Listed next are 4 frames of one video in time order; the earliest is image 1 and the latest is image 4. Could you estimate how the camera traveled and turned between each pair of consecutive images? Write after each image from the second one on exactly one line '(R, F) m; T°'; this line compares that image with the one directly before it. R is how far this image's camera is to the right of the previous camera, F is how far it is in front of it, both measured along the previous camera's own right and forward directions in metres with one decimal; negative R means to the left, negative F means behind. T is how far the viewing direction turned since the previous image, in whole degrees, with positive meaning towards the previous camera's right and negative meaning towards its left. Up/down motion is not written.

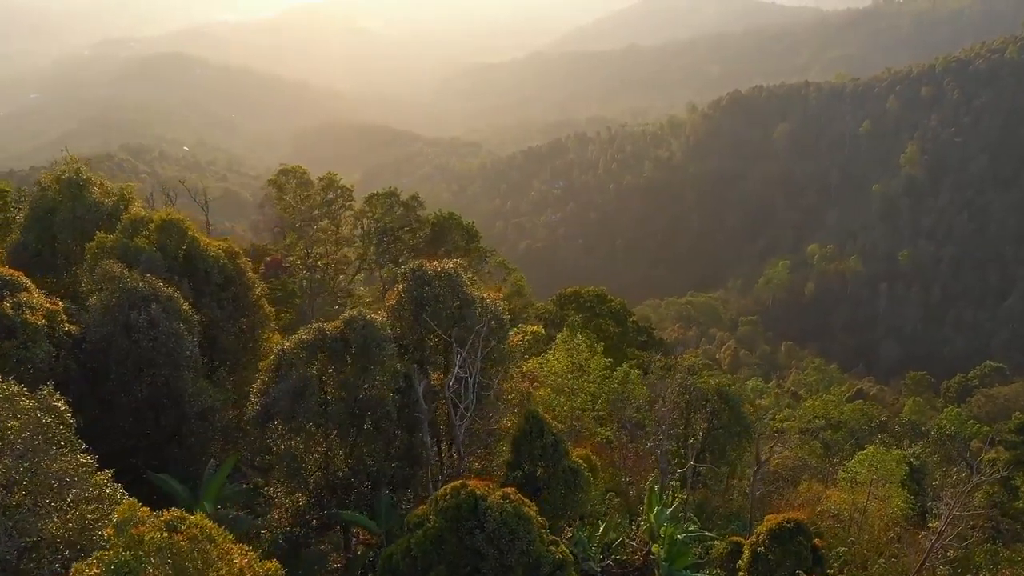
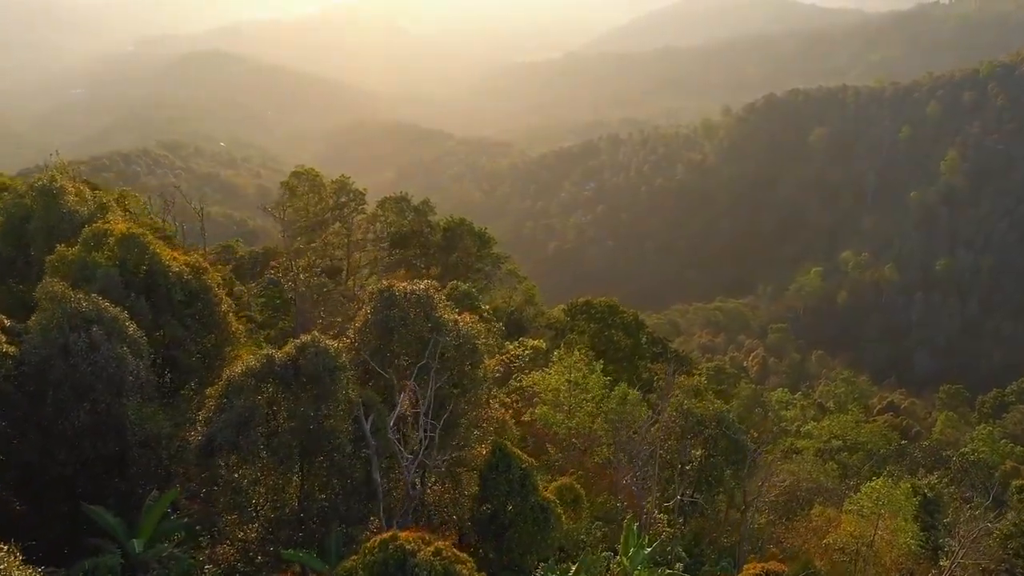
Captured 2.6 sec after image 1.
(+0.8, +0.5) m; -2°
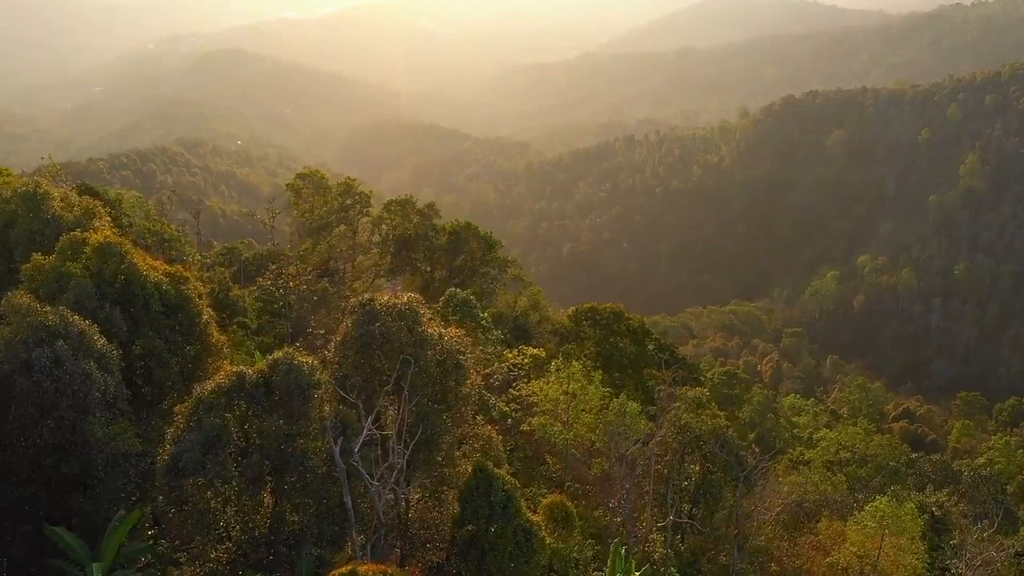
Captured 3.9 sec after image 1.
(+0.4, +0.3) m; -1°
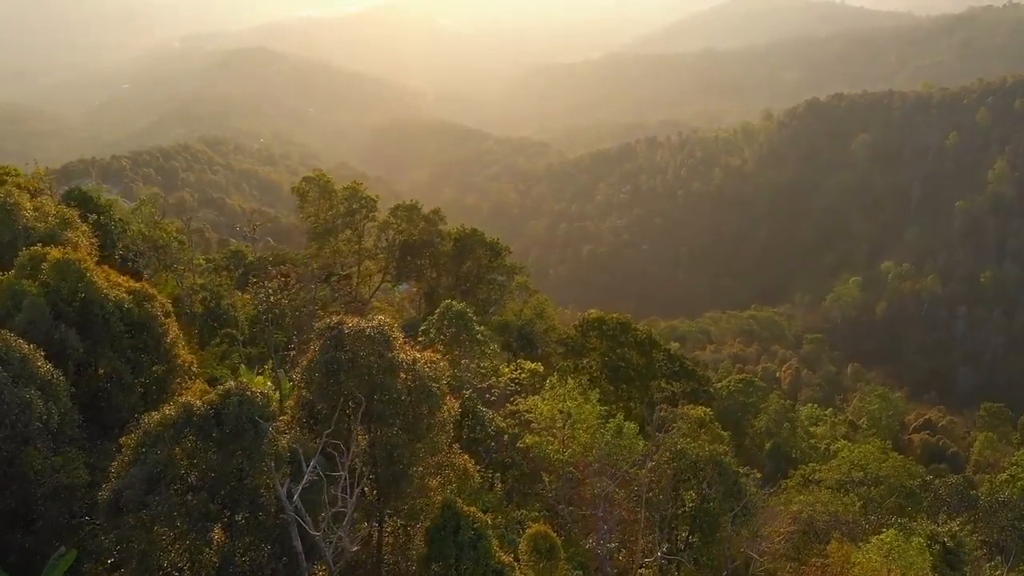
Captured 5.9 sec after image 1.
(+0.6, +0.6) m; -1°
